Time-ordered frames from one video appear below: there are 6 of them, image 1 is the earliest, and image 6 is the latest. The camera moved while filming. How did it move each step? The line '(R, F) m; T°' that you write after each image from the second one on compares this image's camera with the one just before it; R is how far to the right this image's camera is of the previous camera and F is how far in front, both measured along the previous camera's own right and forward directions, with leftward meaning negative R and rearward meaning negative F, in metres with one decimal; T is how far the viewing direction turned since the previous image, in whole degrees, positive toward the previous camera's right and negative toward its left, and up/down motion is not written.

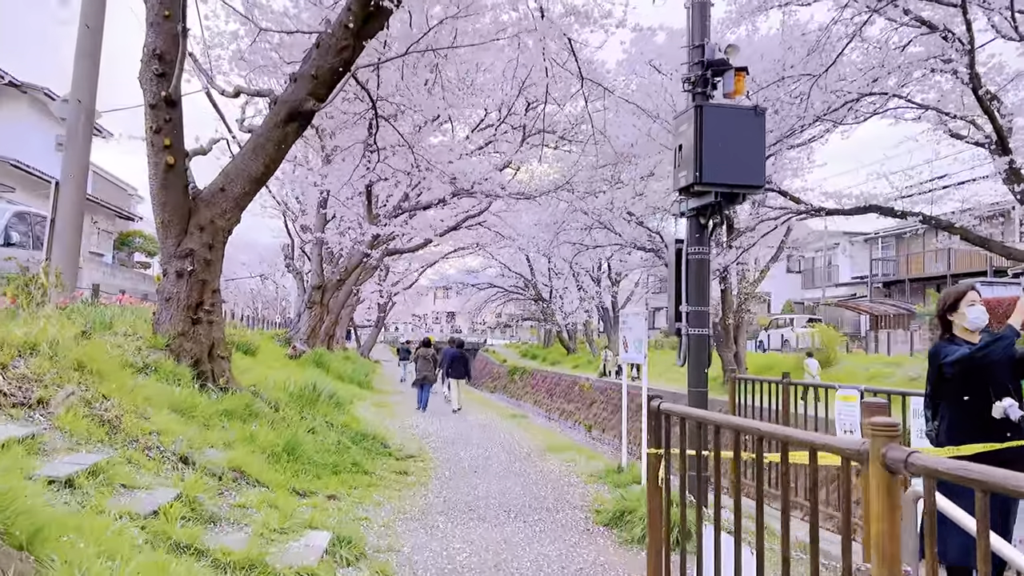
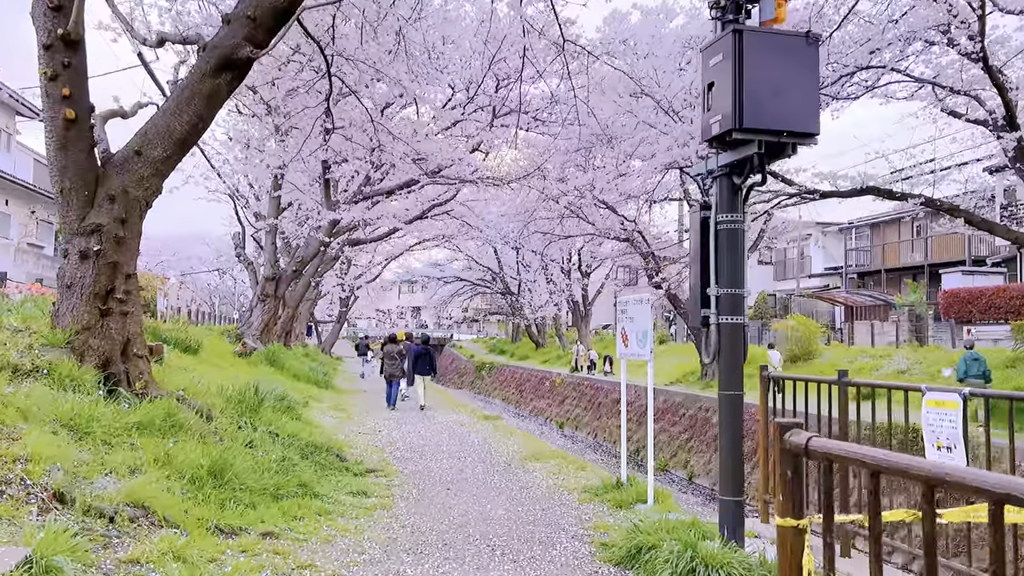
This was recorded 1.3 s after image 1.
(-0.1, +0.8) m; +3°
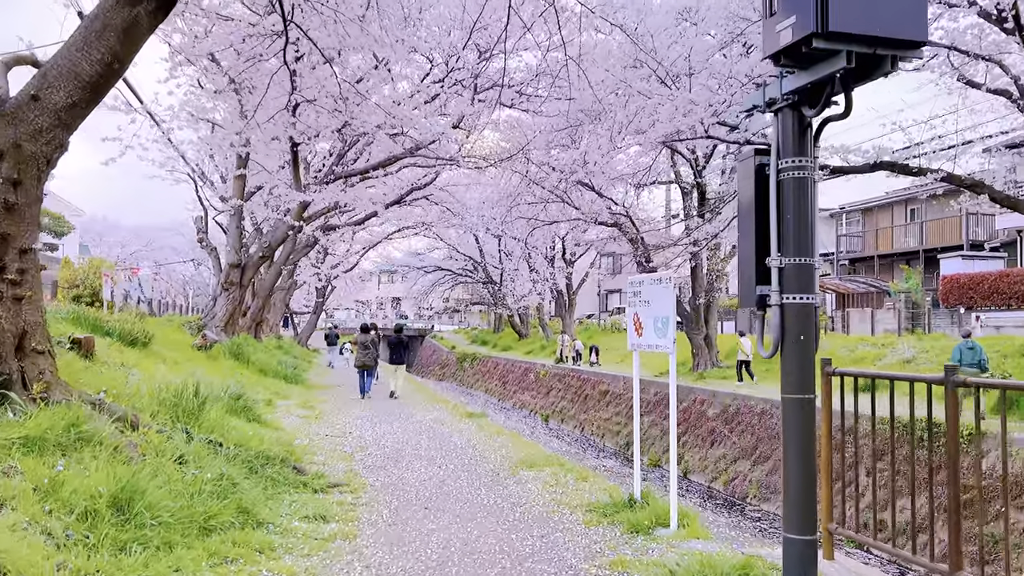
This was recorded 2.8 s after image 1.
(-0.1, +0.8) m; +2°
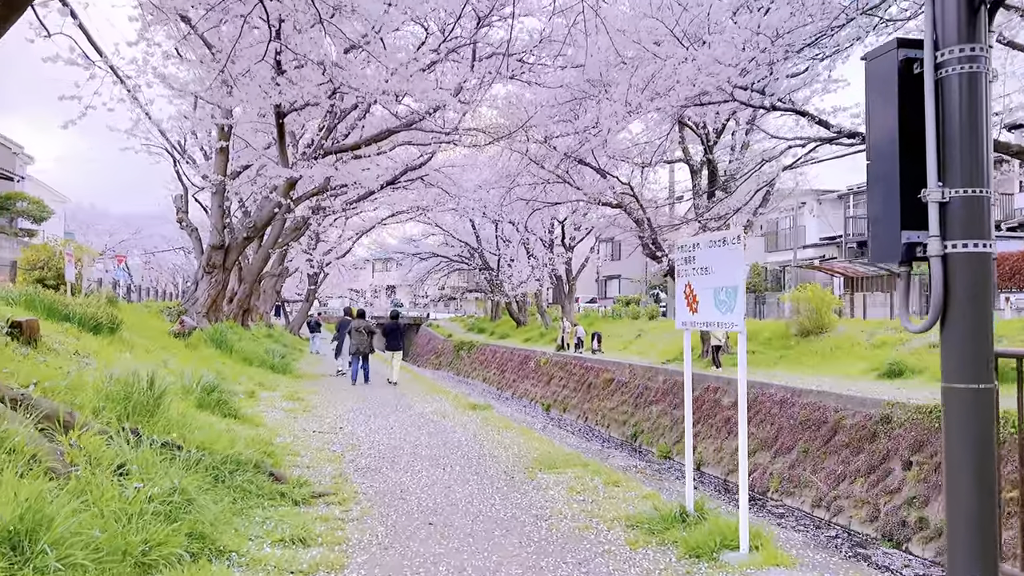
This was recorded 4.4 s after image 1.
(-0.1, +0.7) m; 0°
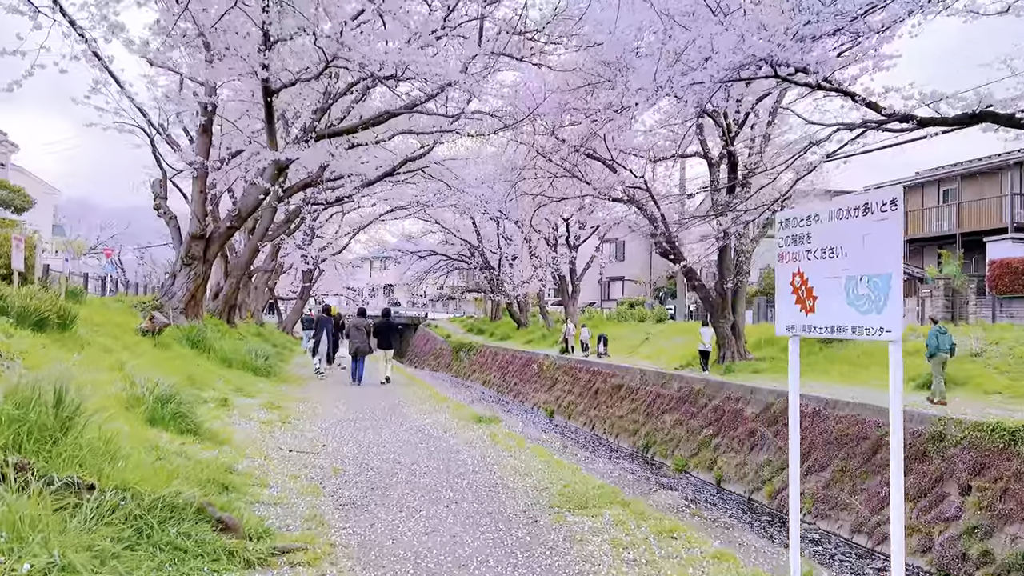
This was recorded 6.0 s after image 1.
(-0.1, +0.9) m; 0°
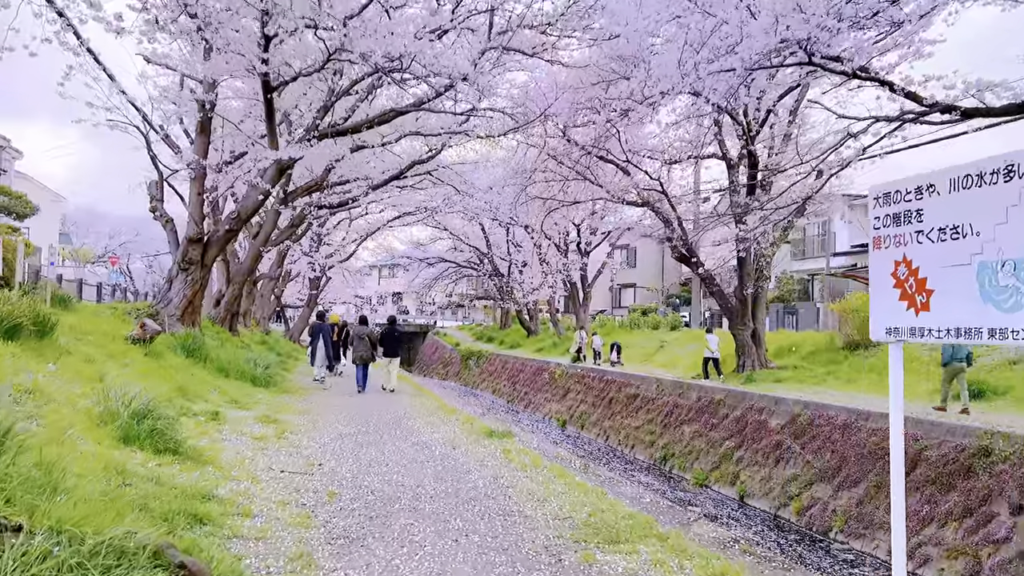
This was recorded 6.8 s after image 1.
(0.0, +0.5) m; -1°
